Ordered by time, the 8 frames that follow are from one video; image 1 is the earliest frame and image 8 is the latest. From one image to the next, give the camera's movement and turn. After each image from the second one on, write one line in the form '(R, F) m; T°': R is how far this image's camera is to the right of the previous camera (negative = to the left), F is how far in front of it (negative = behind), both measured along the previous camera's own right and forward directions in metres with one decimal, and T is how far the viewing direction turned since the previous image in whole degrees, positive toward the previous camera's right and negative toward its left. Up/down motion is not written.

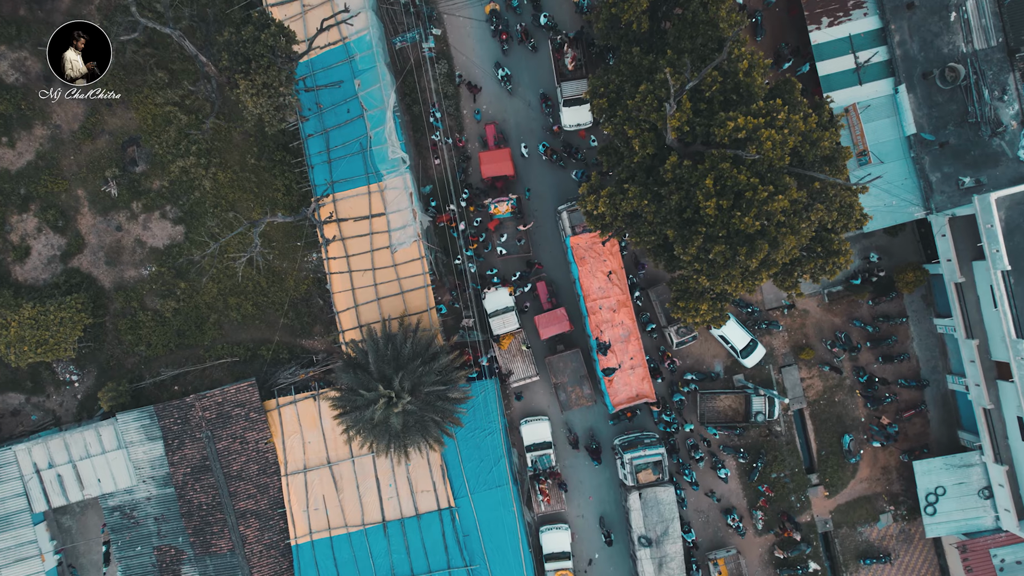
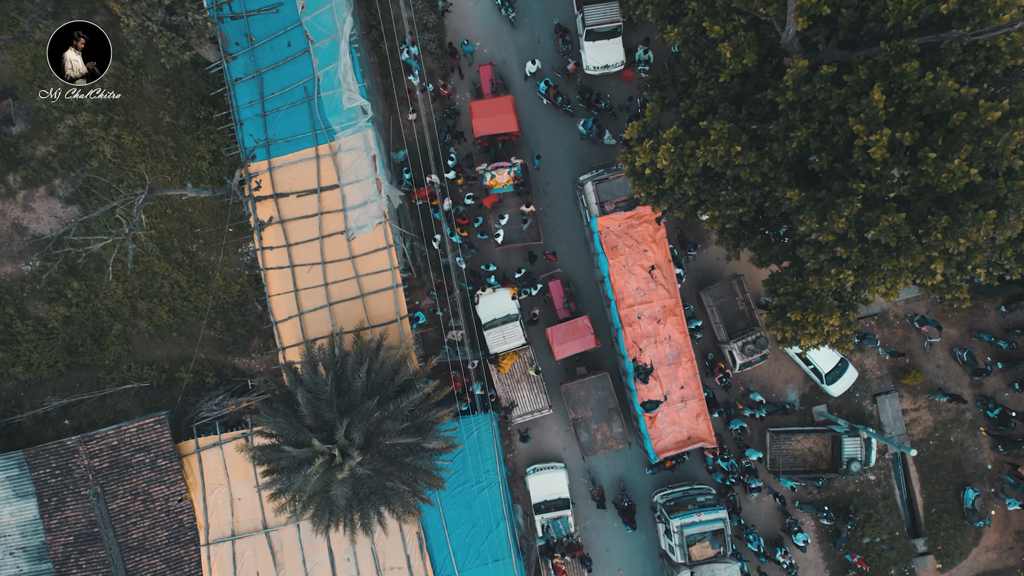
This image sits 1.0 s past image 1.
(-0.1, +7.1) m; 0°
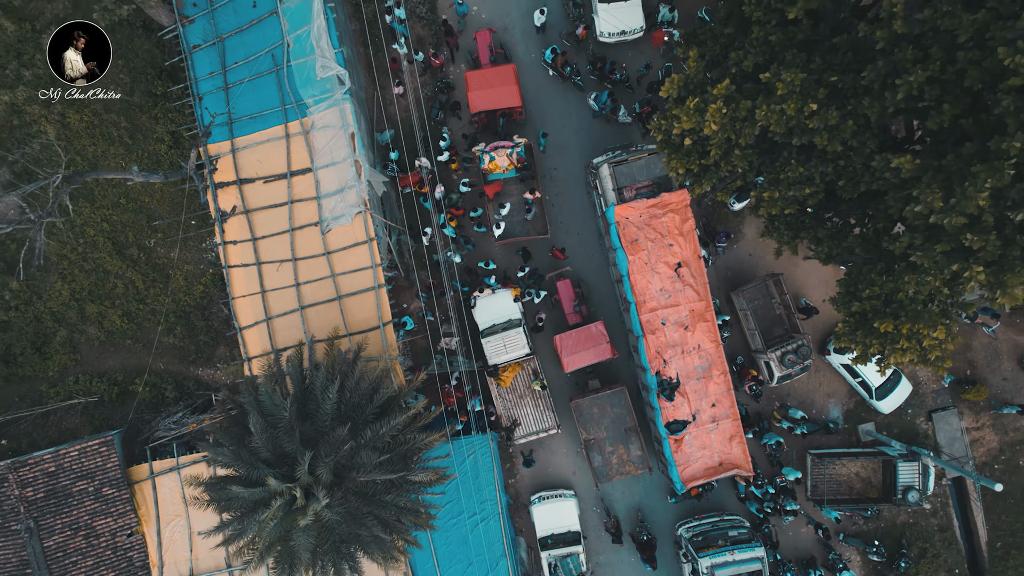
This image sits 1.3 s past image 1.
(-0.1, +2.7) m; 0°
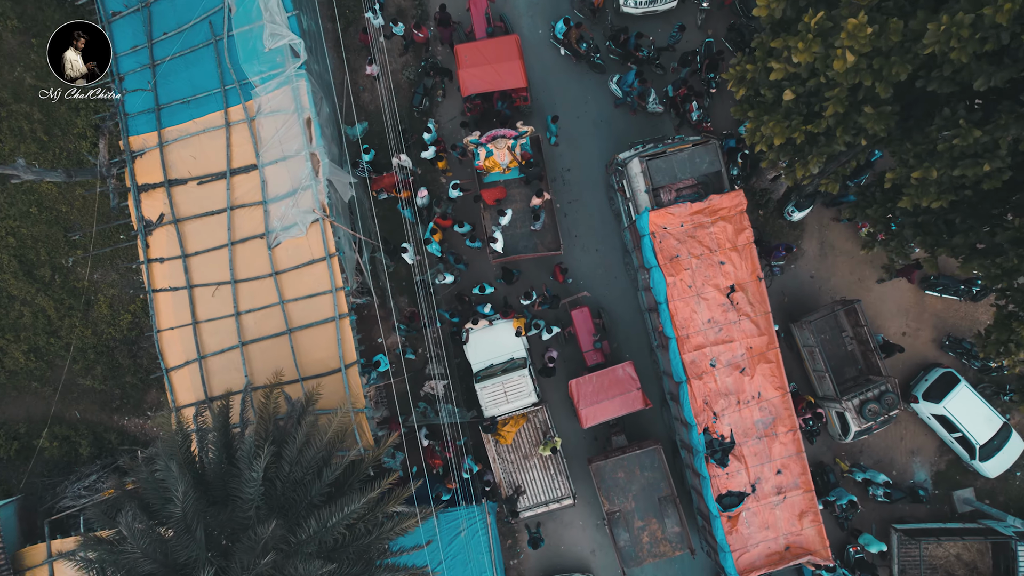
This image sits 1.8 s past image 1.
(-0.1, +3.7) m; 0°
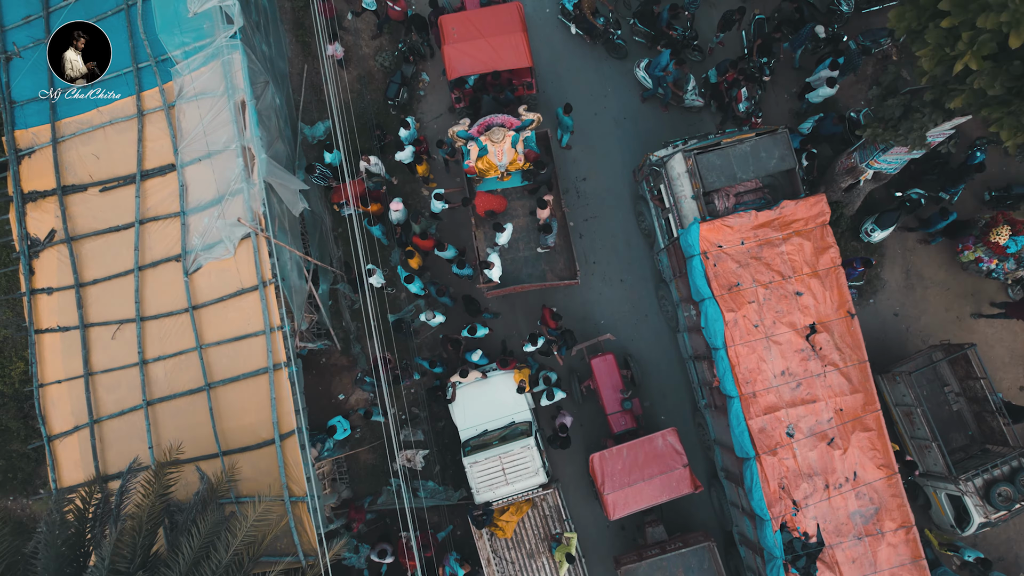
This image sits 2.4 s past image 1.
(0.0, +3.2) m; 0°
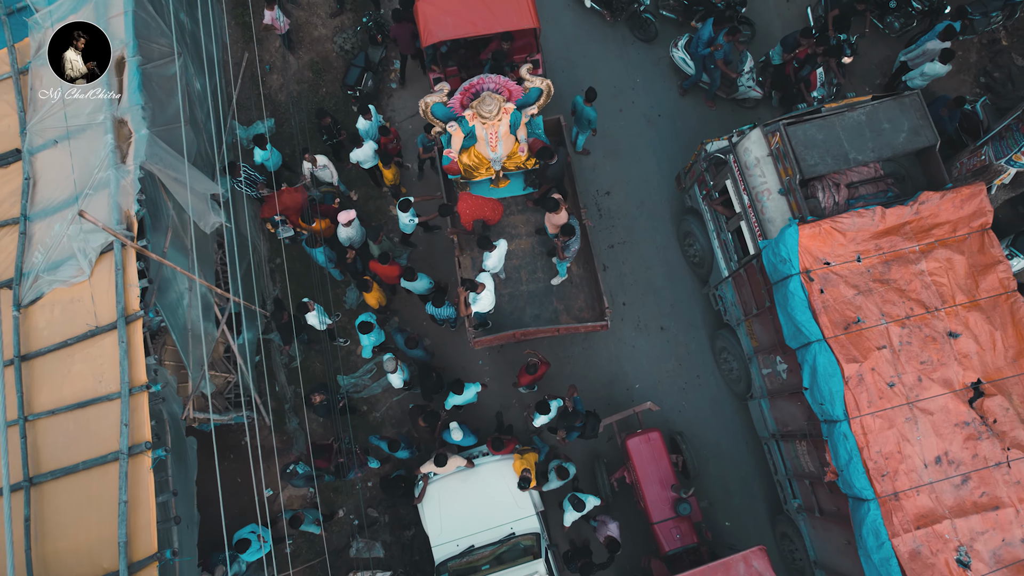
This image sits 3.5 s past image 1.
(0.0, +3.2) m; 0°
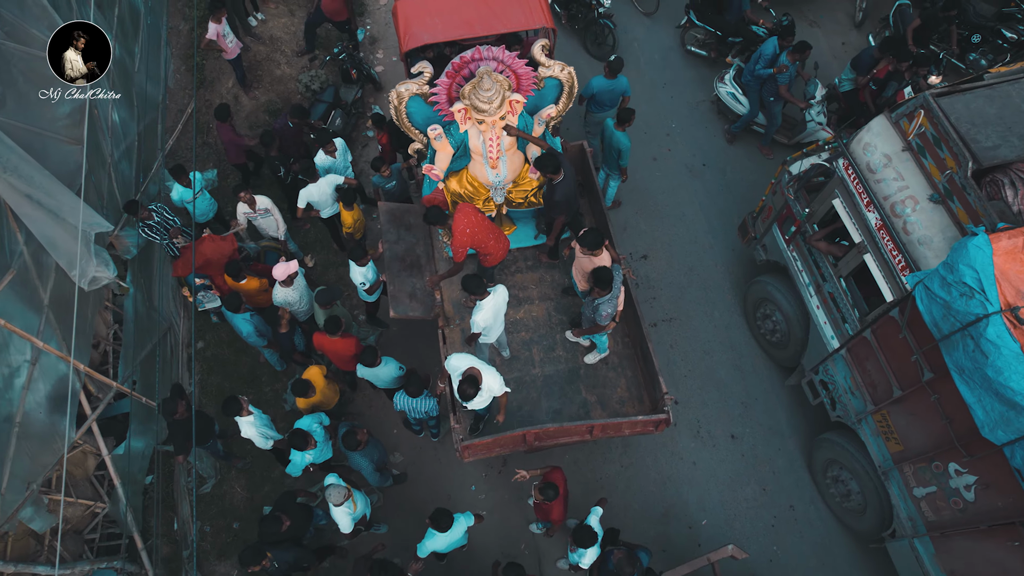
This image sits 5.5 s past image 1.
(-0.1, +2.4) m; 0°
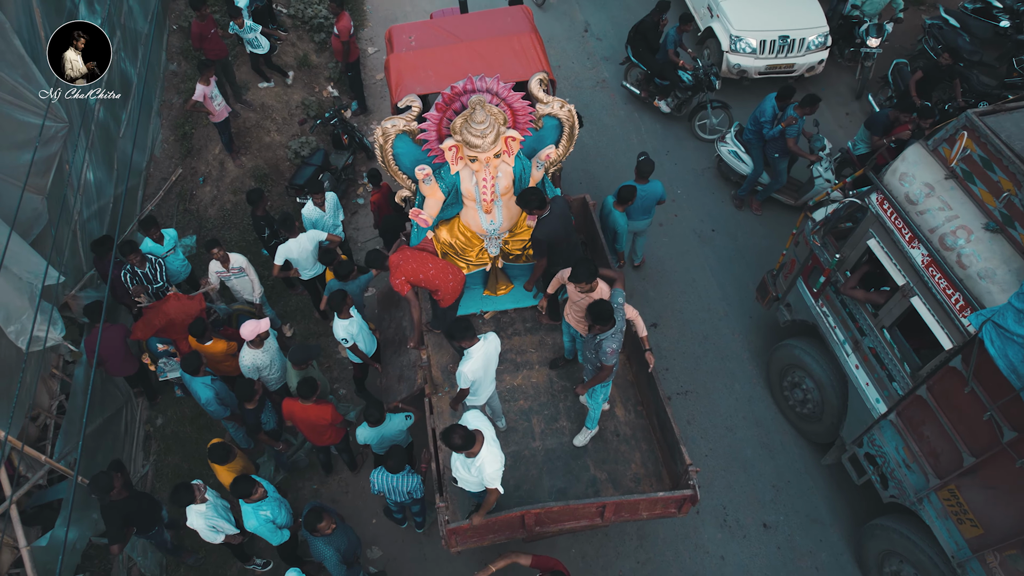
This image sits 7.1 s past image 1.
(0.0, +0.6) m; 0°
